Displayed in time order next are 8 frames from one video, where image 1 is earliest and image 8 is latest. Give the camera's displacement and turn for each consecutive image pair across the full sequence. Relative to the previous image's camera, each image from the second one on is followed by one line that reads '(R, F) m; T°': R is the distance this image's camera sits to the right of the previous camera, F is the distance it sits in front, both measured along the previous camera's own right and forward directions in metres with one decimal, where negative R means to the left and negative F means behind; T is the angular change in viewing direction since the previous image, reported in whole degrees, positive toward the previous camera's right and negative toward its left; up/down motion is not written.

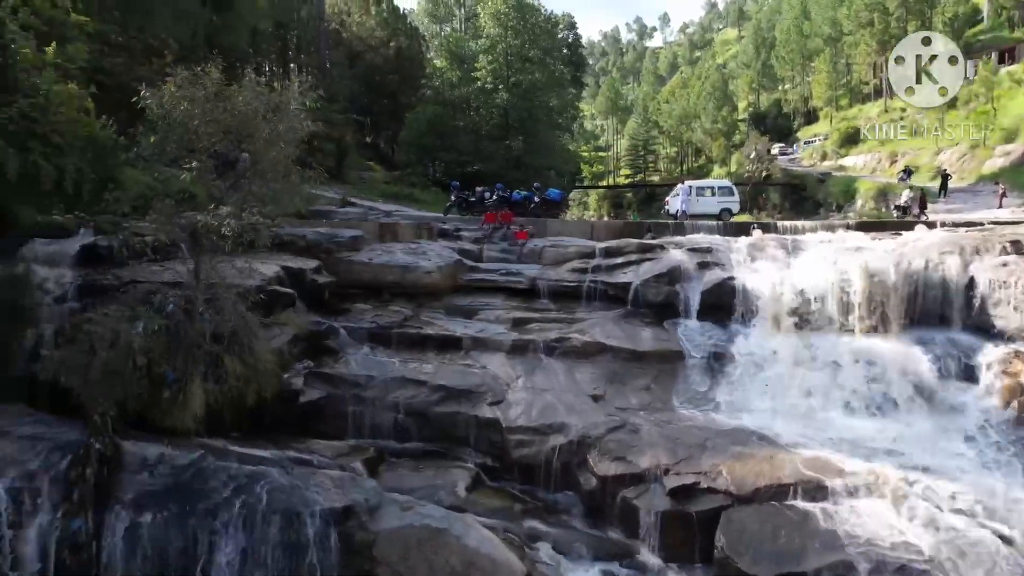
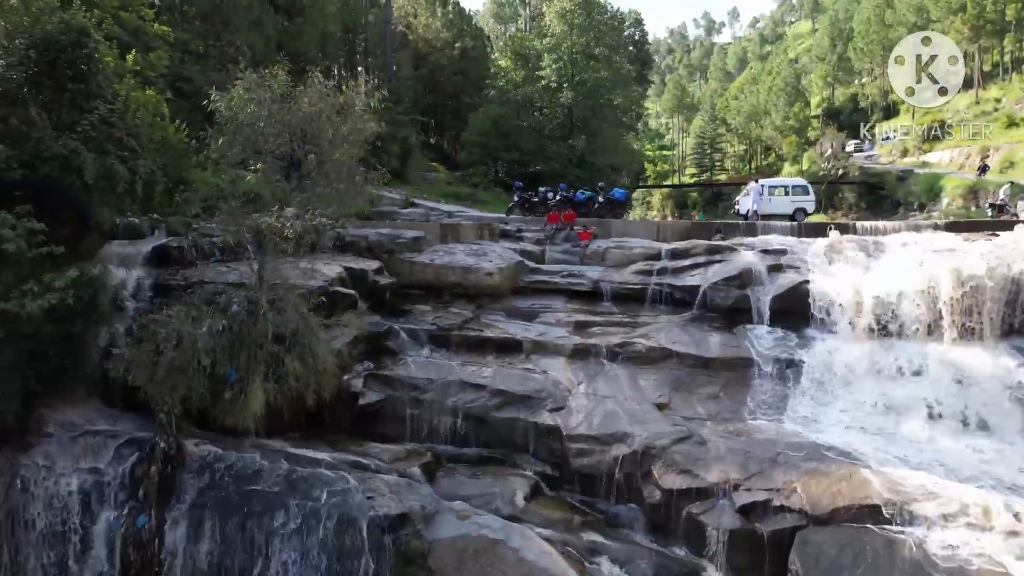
(0.0, +0.2) m; -5°
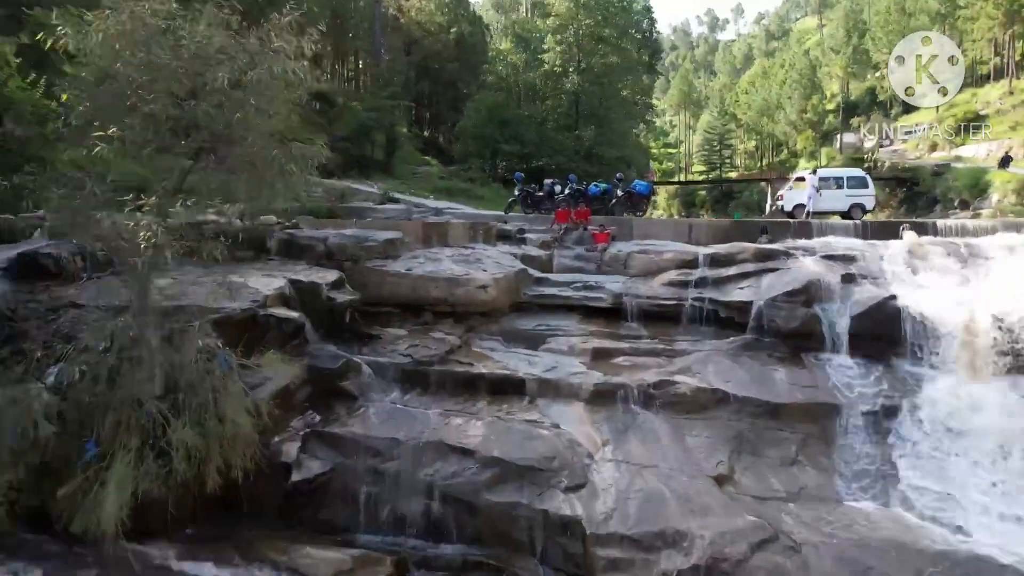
(0.0, +2.8) m; 0°
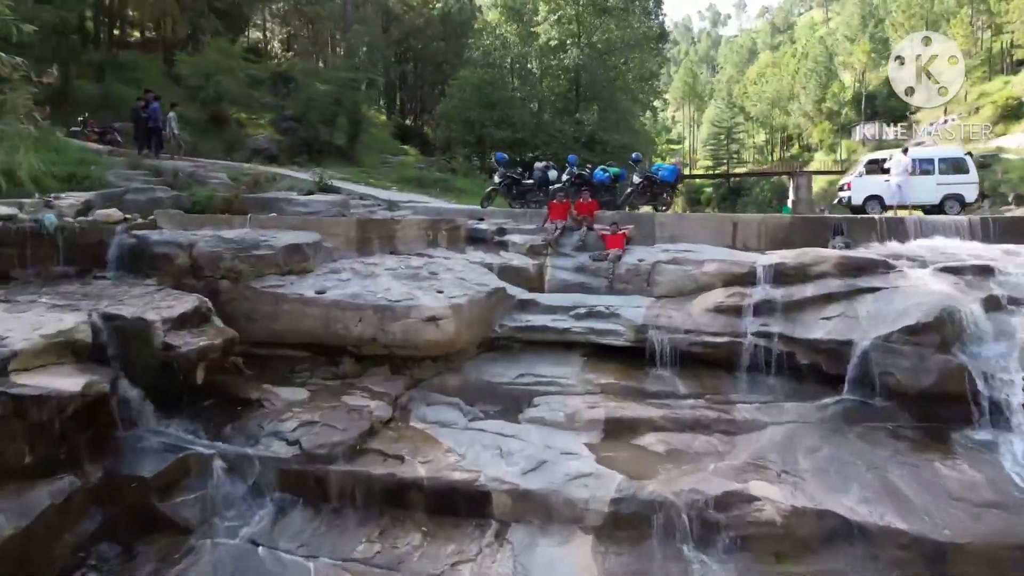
(+0.3, +3.5) m; 0°
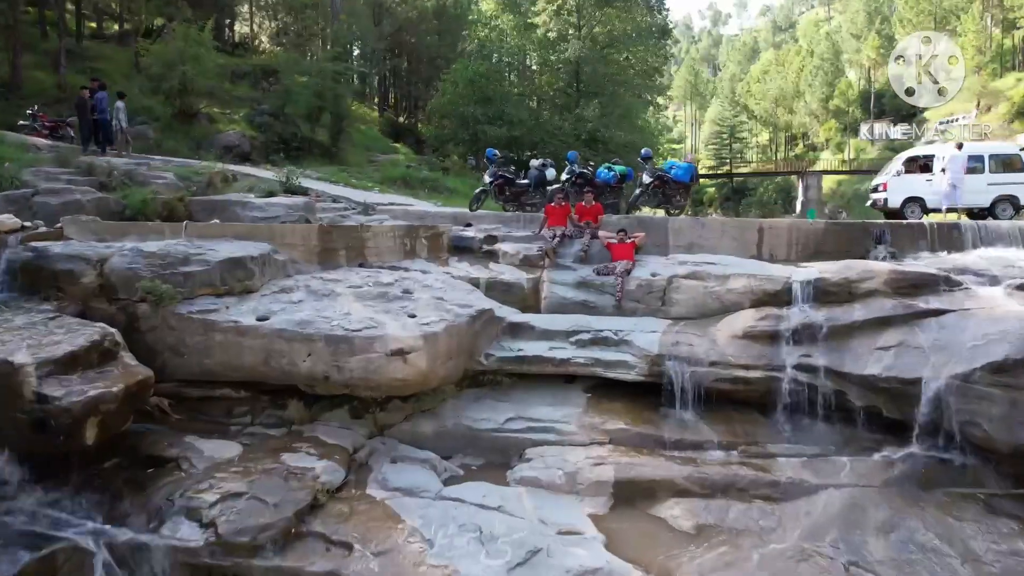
(+0.1, +1.2) m; 0°
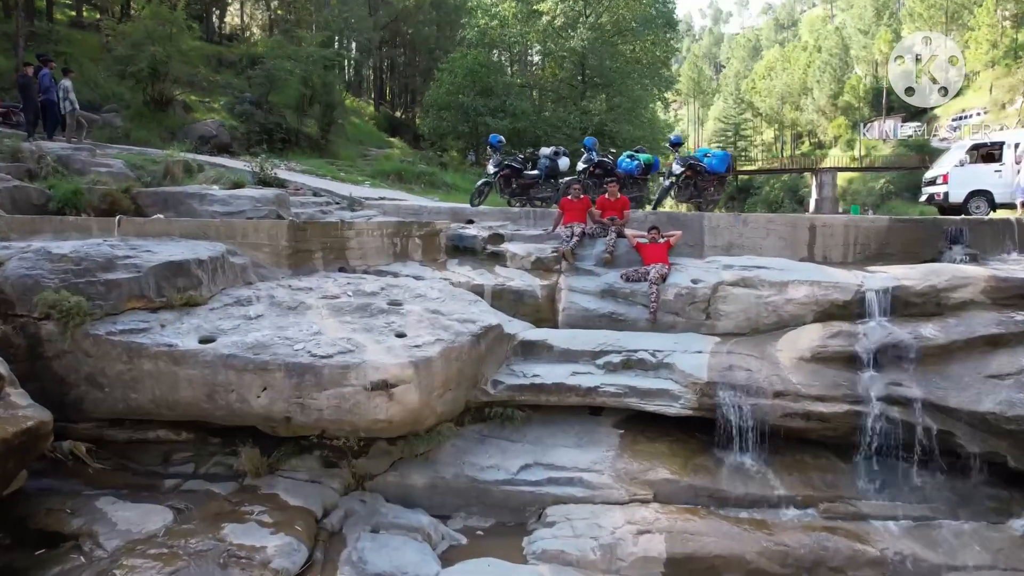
(-0.1, +1.2) m; 0°
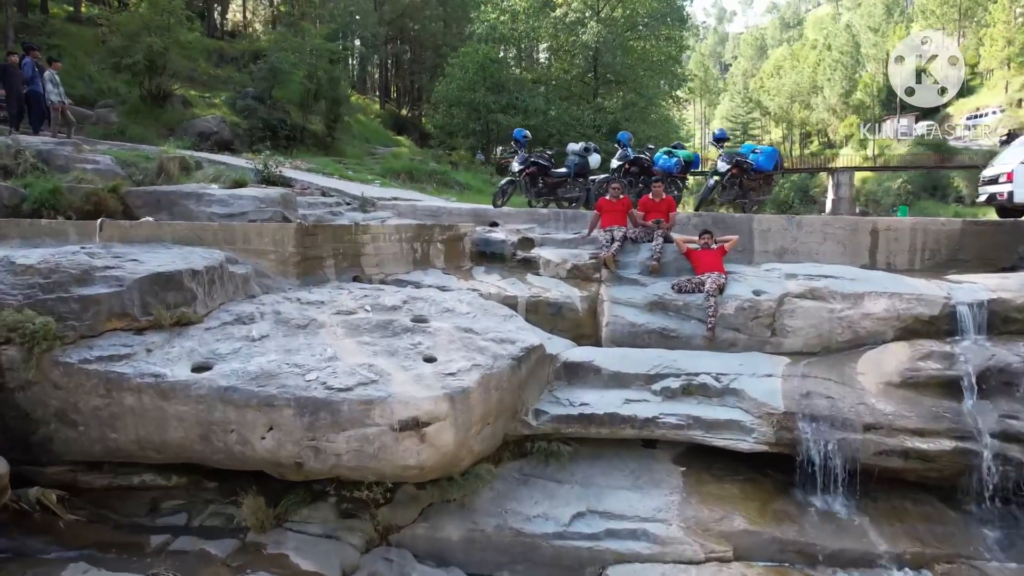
(-0.3, +0.7) m; 0°
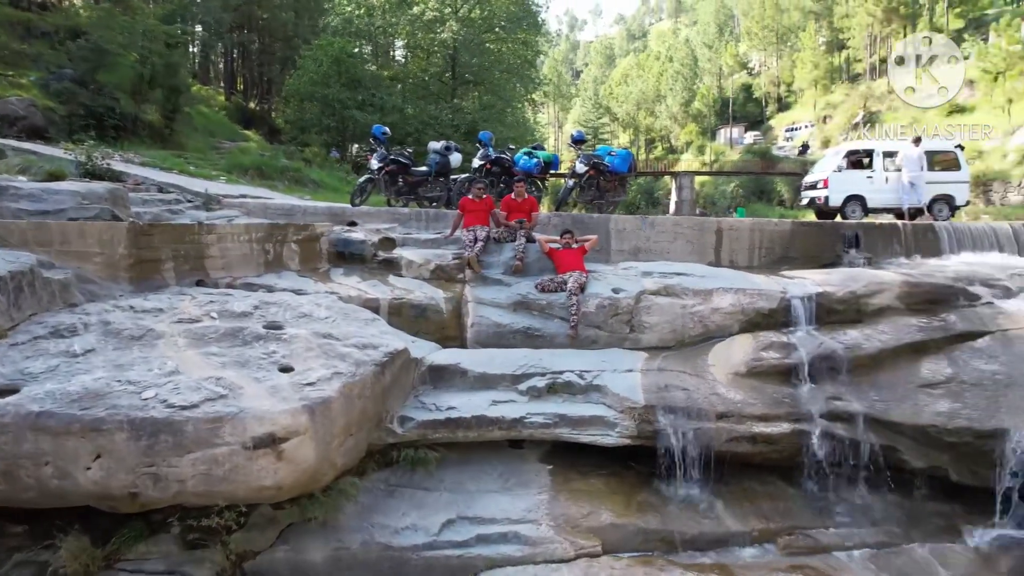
(0.0, +0.1) m; +12°
